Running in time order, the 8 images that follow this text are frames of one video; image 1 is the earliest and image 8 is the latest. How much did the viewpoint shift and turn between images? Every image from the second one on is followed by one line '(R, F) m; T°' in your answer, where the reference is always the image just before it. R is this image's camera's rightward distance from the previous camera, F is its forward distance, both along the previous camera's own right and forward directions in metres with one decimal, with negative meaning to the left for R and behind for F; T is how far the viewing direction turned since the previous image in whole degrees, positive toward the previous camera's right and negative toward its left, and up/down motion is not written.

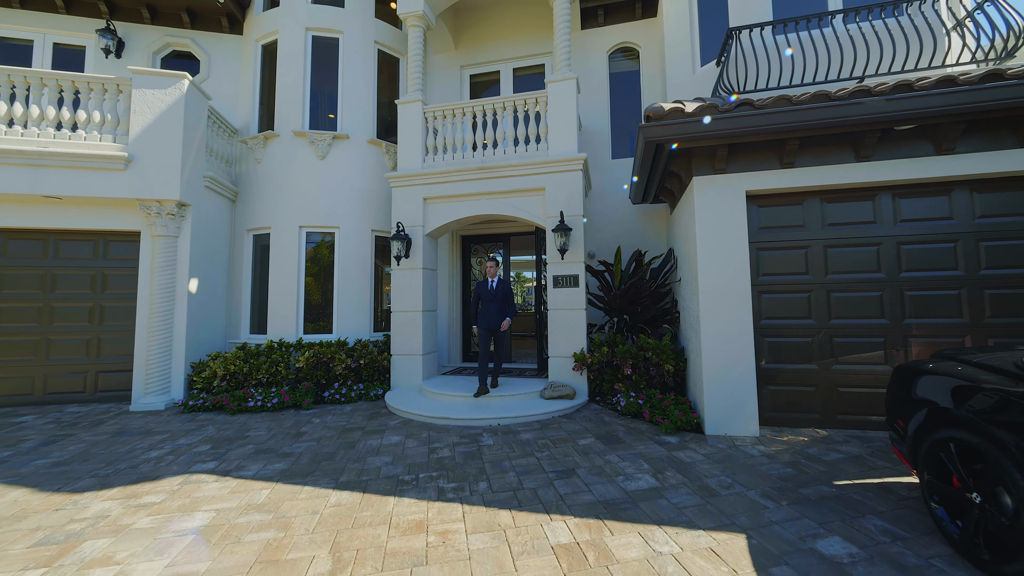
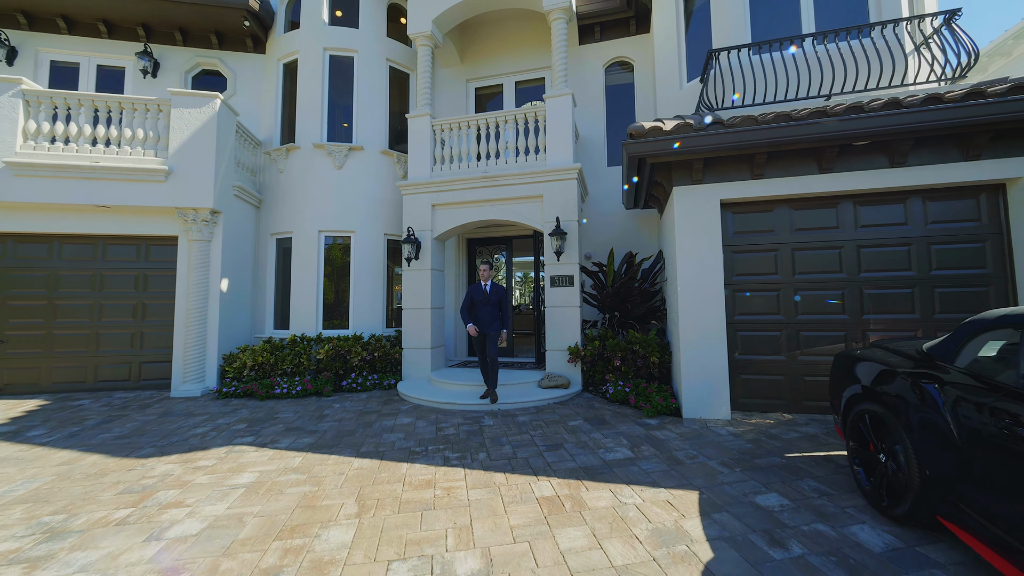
(+0.1, -0.6) m; -1°
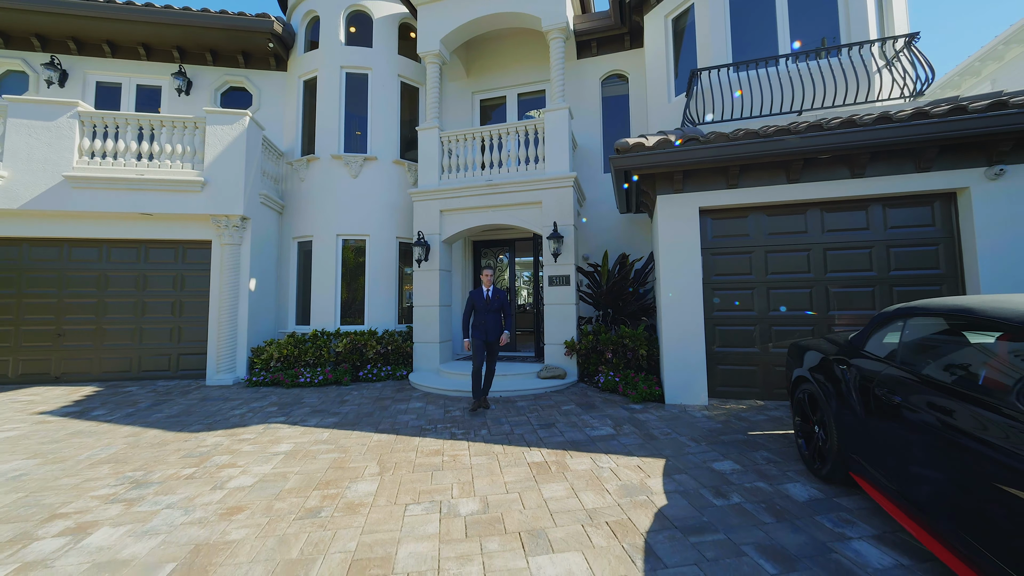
(+0.1, -0.6) m; -1°
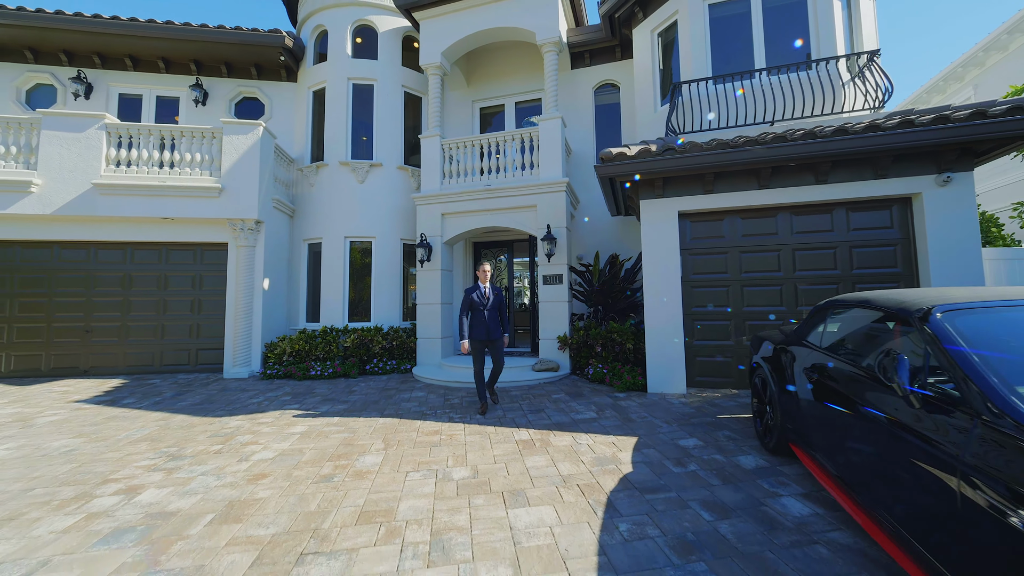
(+0.2, -0.5) m; -1°
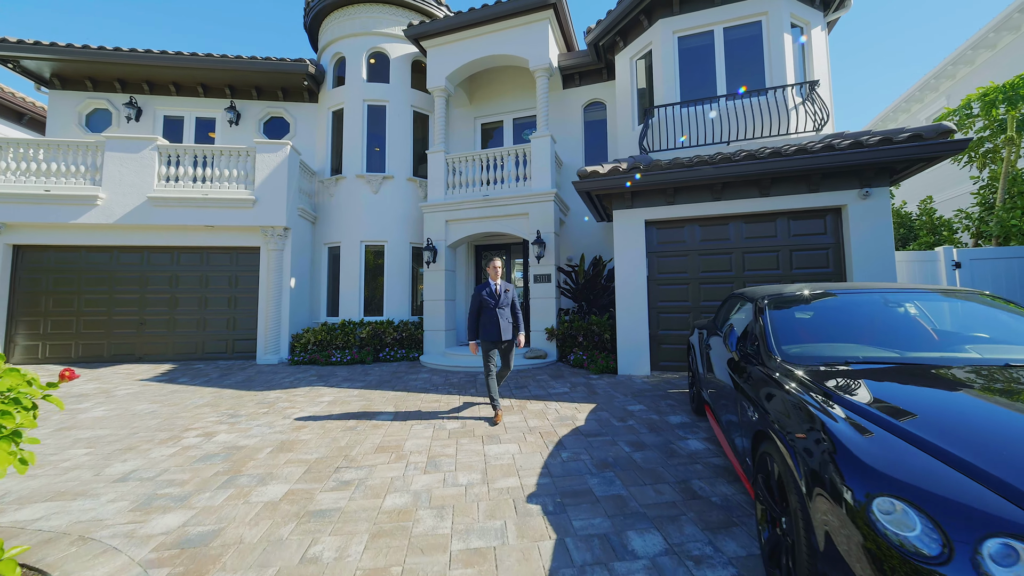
(+0.3, -1.1) m; -1°
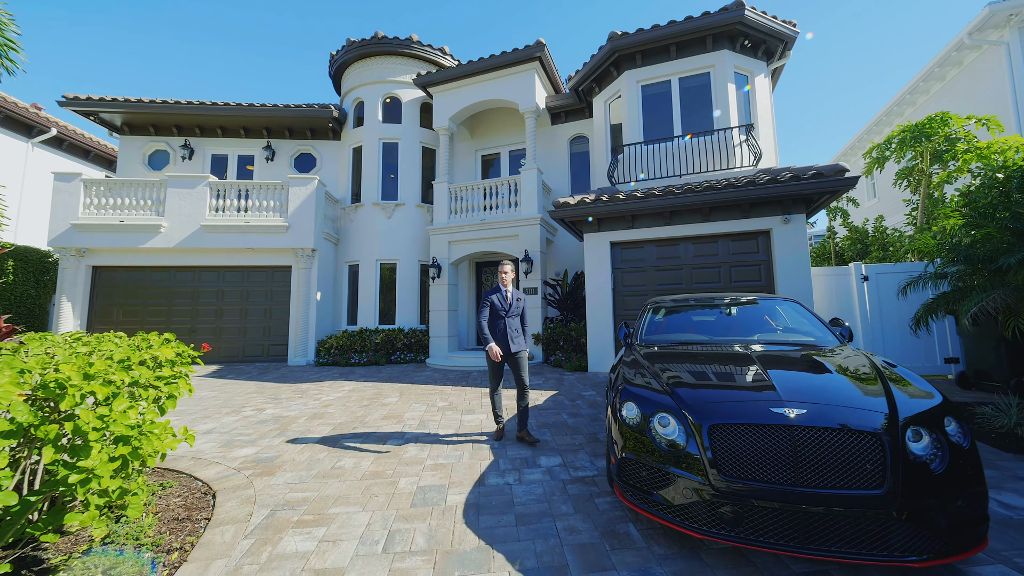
(+0.6, -1.4) m; -2°
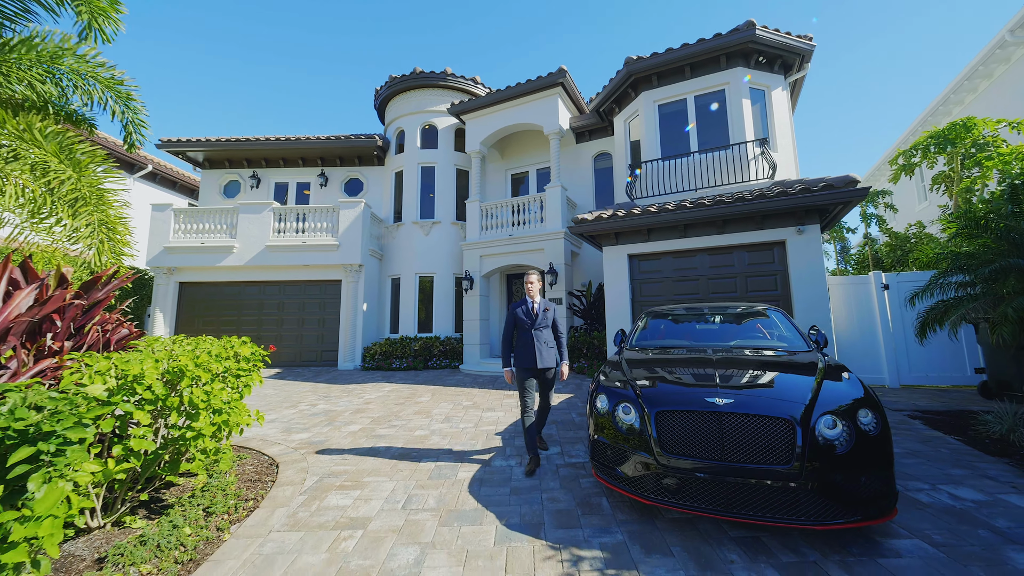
(+0.4, -0.6) m; -6°
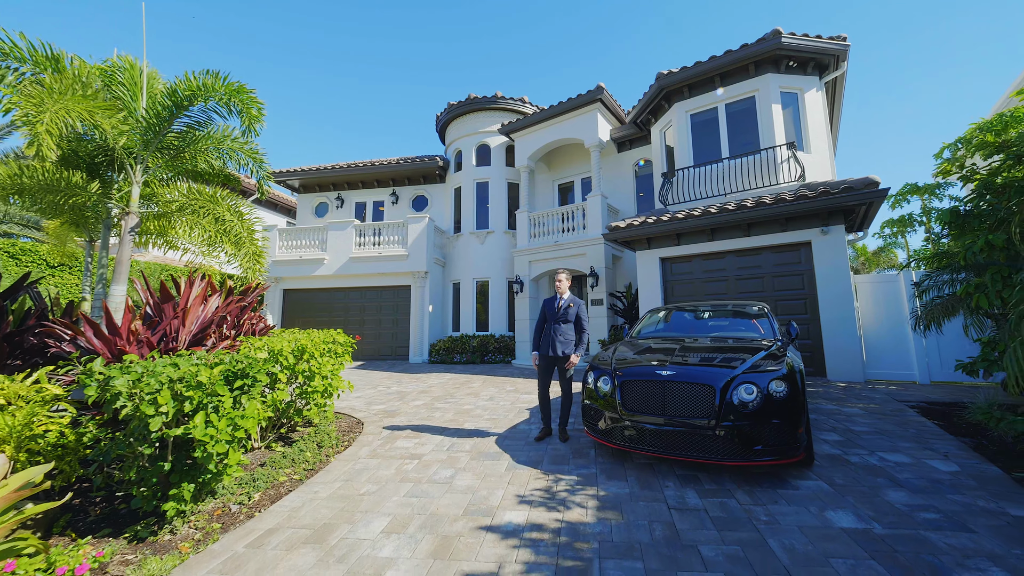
(+0.6, -1.1) m; -9°
